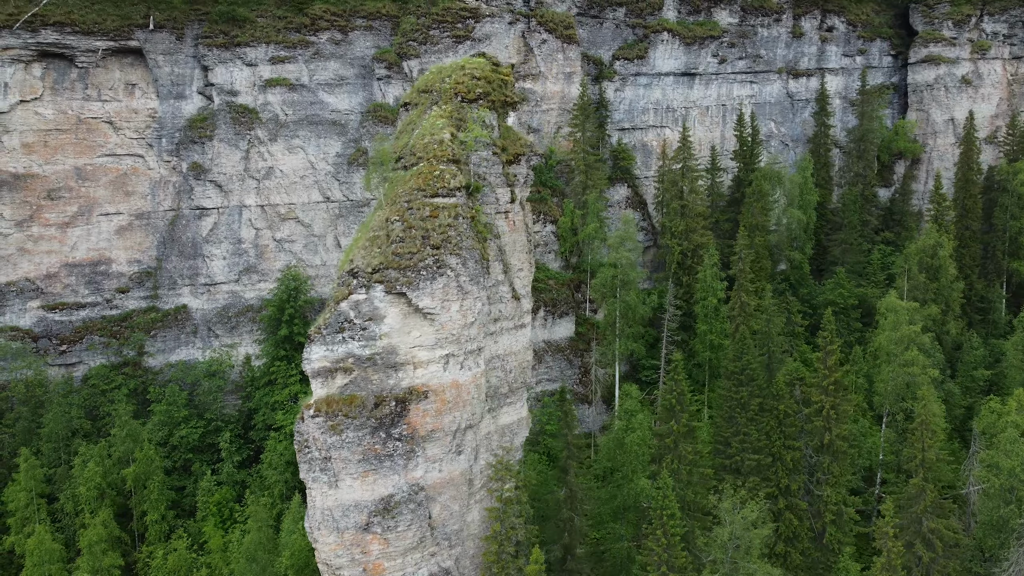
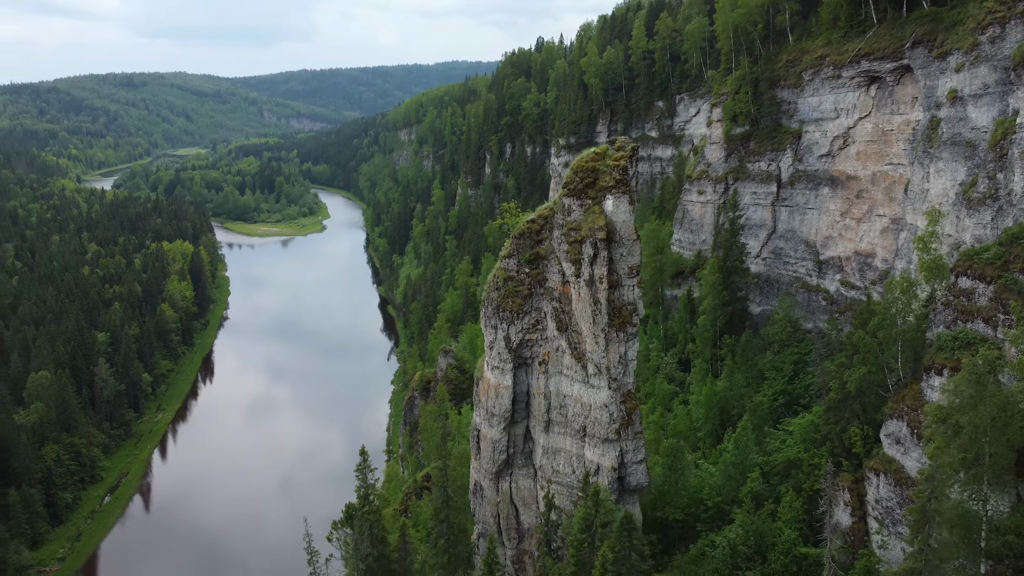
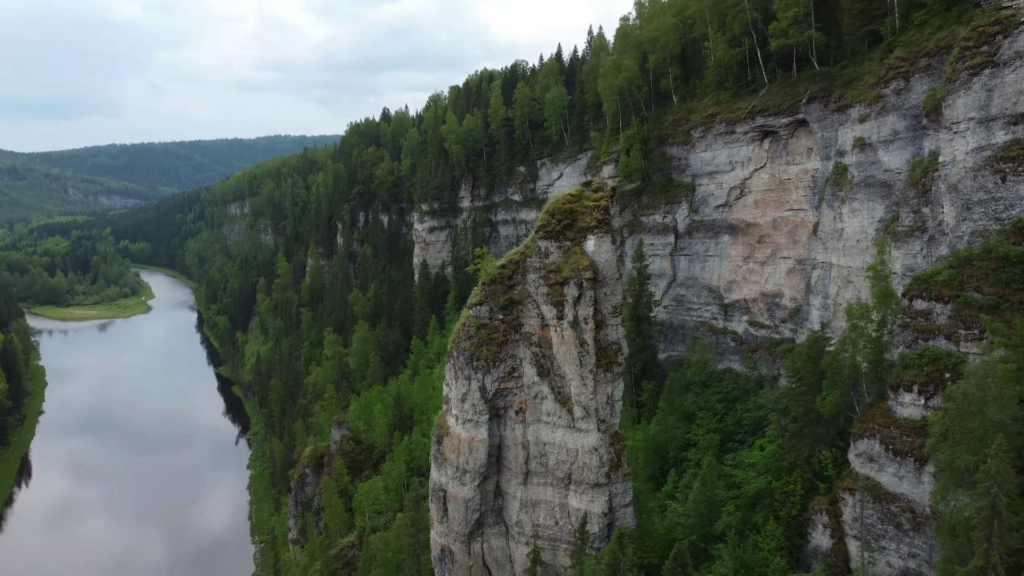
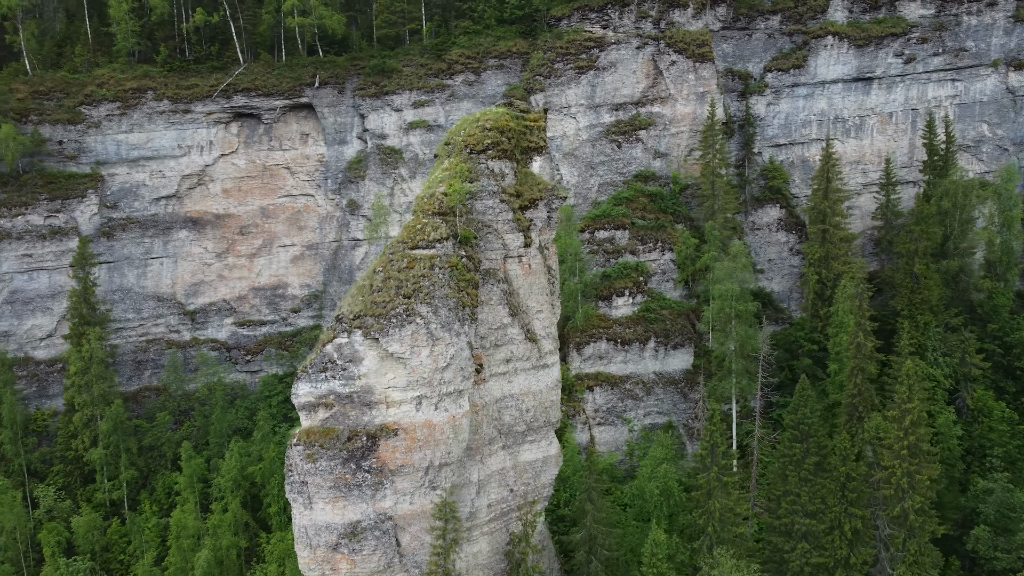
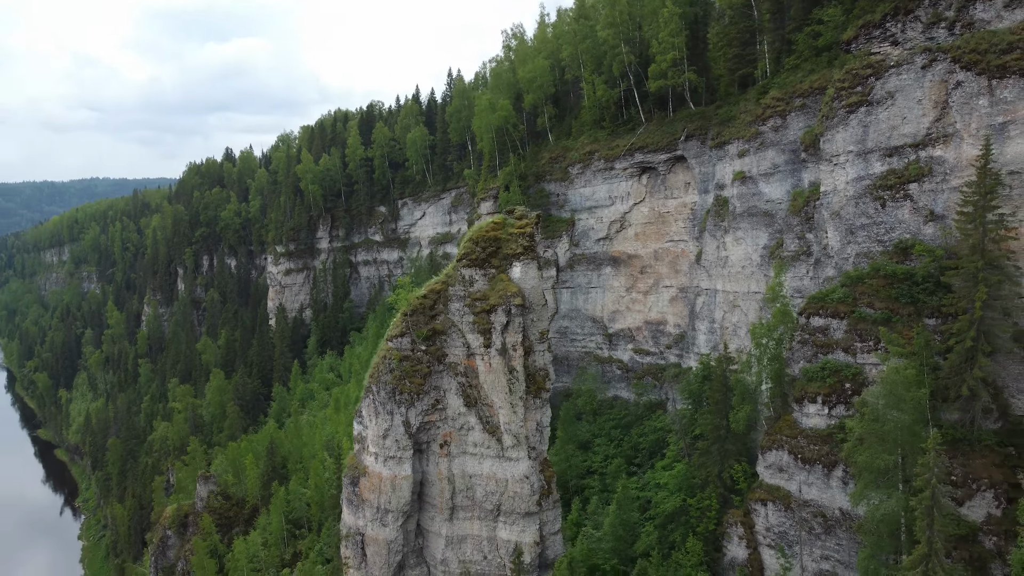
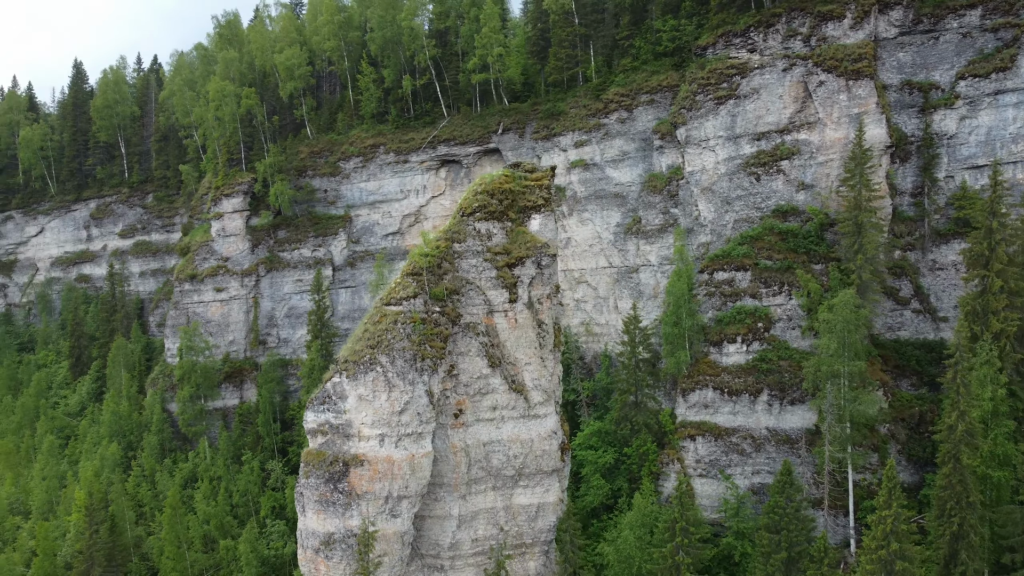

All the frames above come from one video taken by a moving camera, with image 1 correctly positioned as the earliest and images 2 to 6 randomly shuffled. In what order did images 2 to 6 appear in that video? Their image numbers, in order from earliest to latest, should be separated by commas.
4, 6, 5, 3, 2
